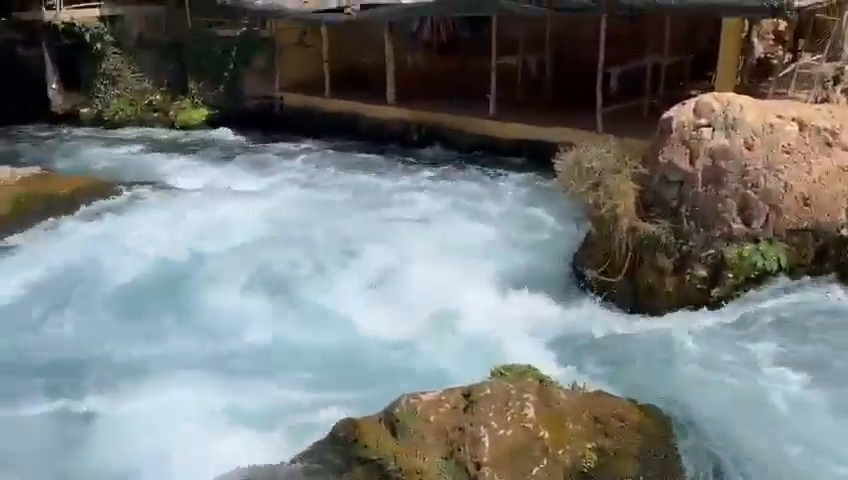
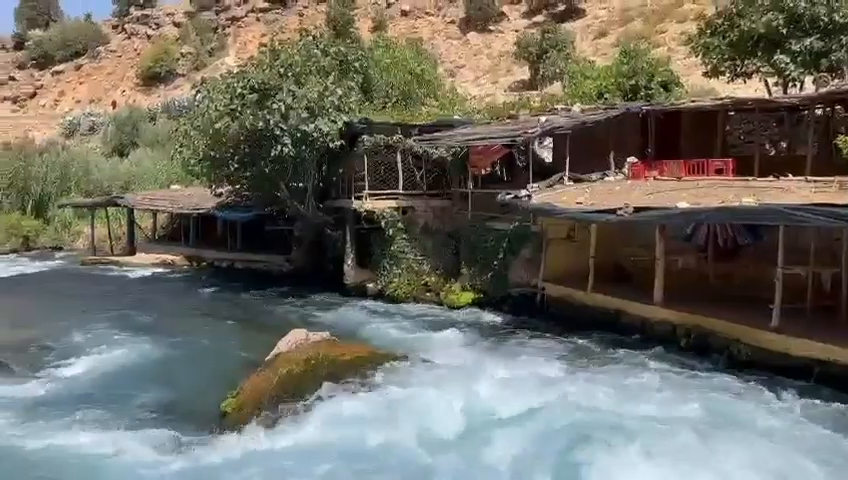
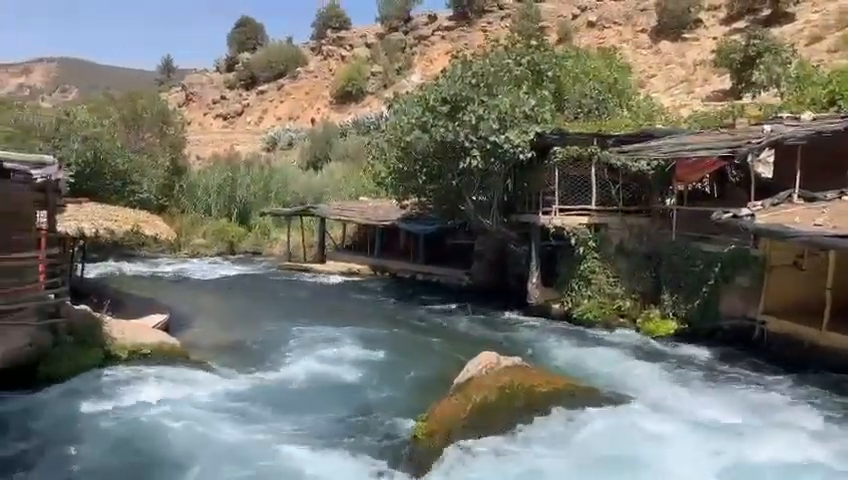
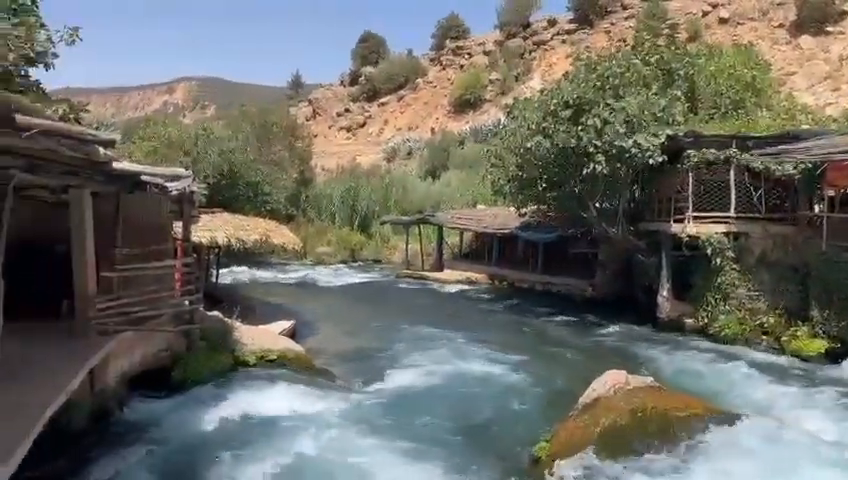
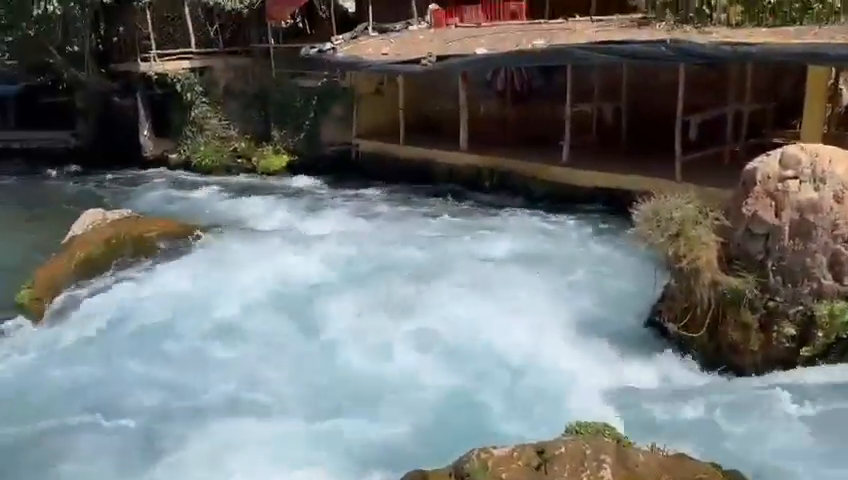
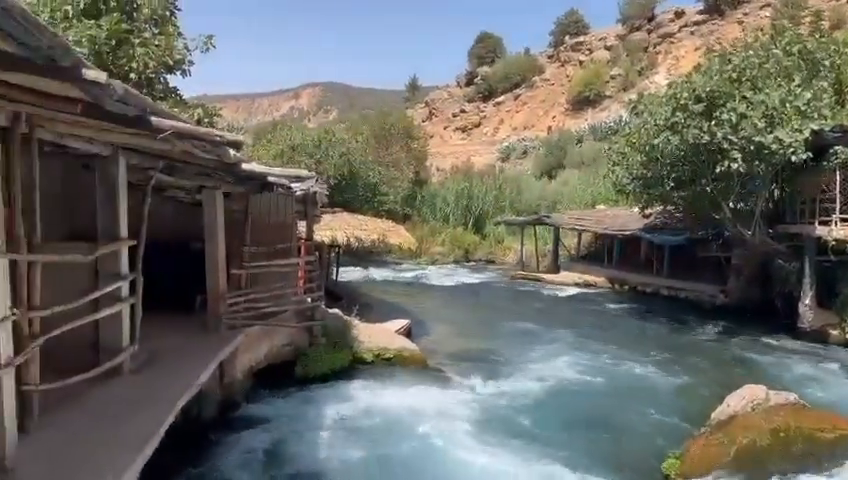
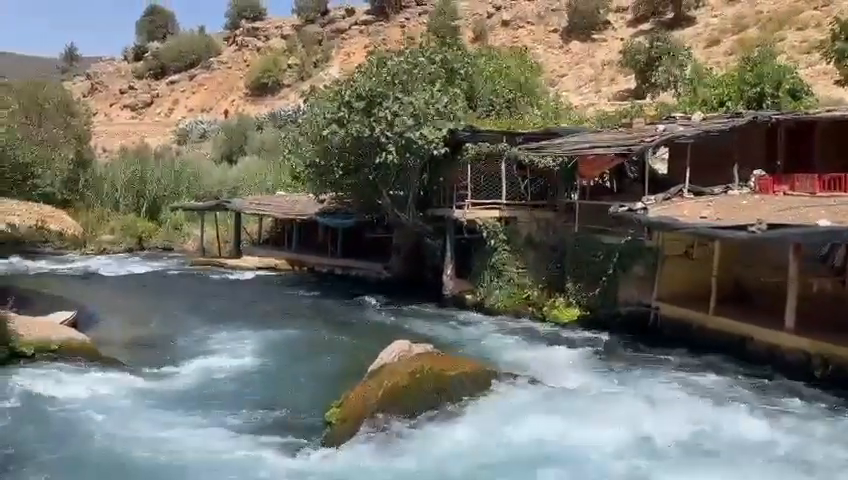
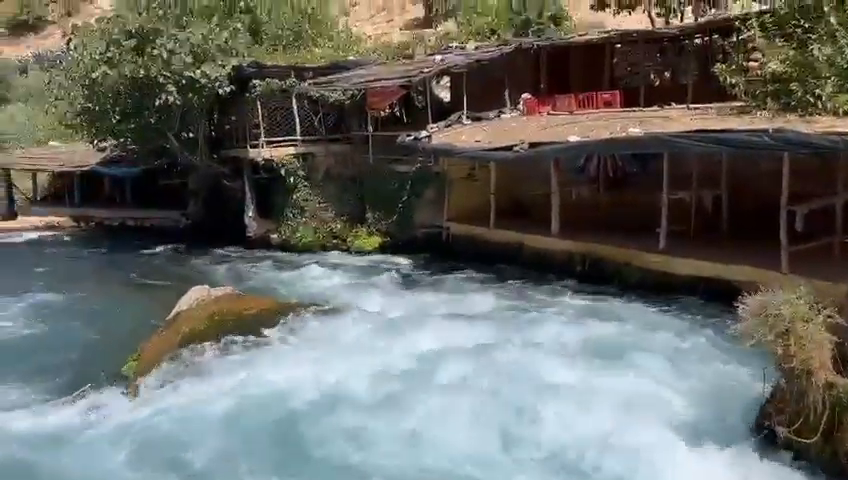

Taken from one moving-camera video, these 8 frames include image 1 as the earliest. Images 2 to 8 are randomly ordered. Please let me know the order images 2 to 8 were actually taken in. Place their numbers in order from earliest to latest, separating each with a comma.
5, 8, 2, 7, 3, 4, 6
